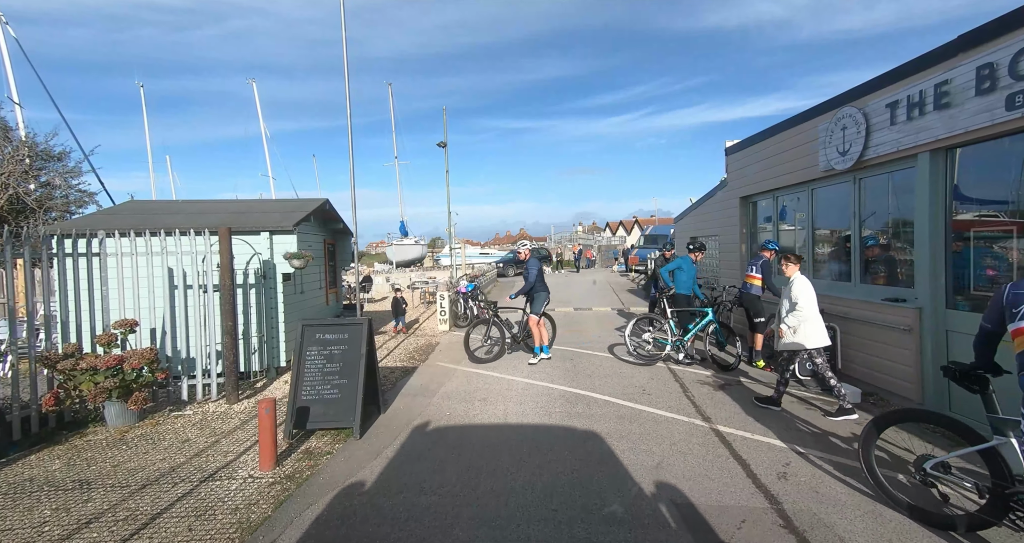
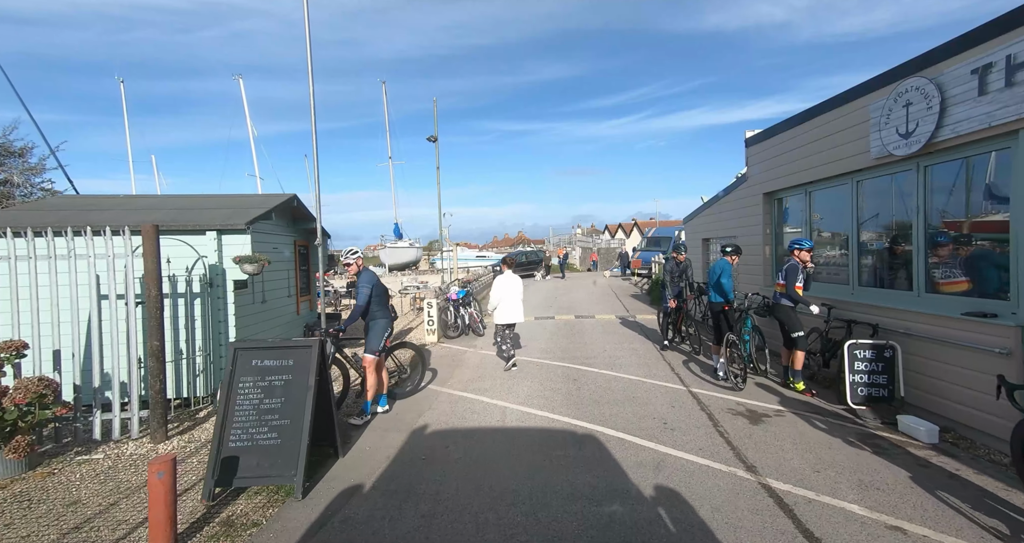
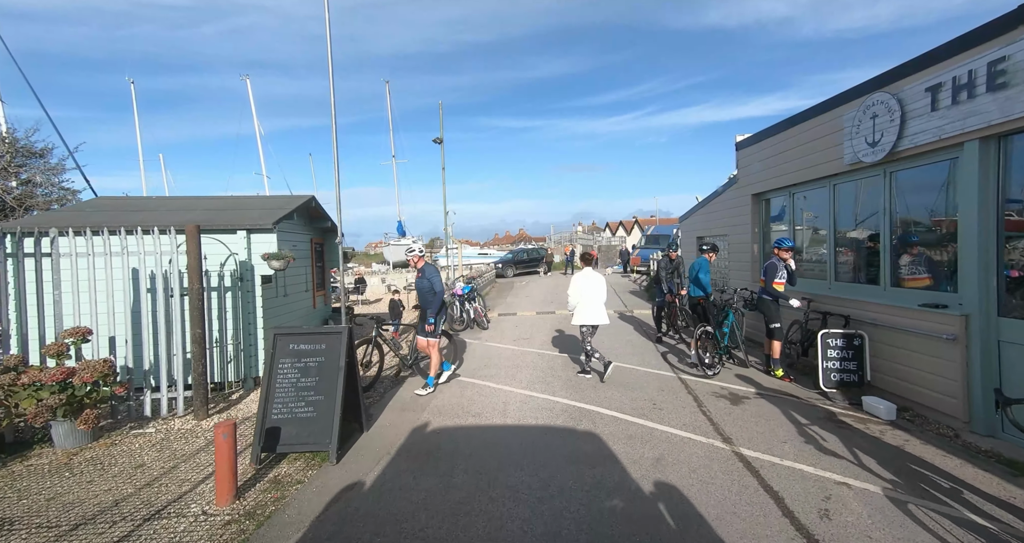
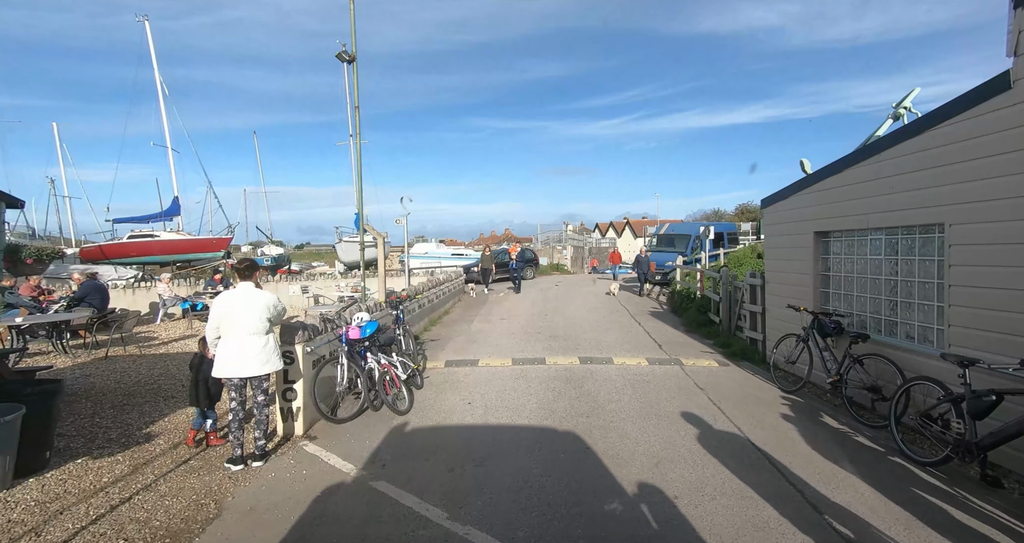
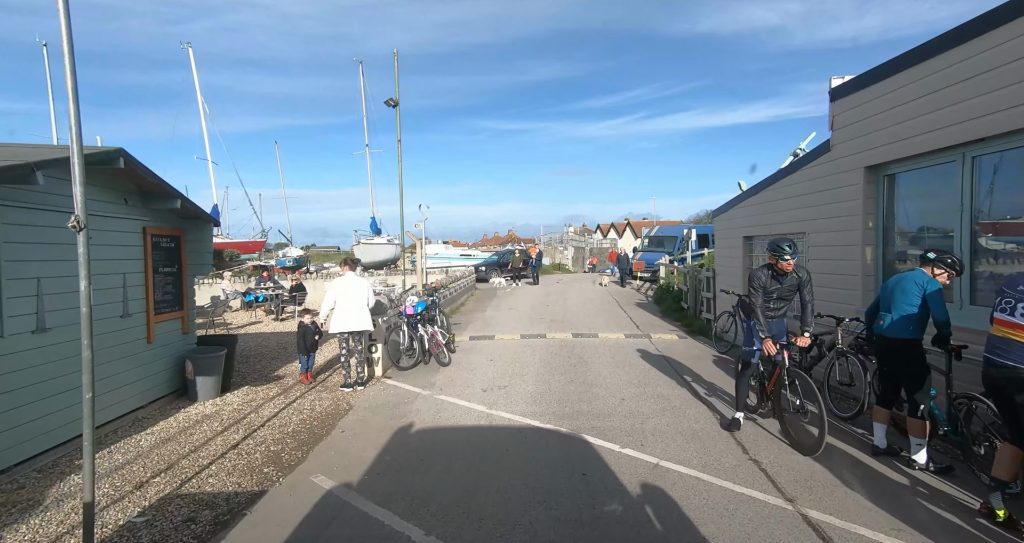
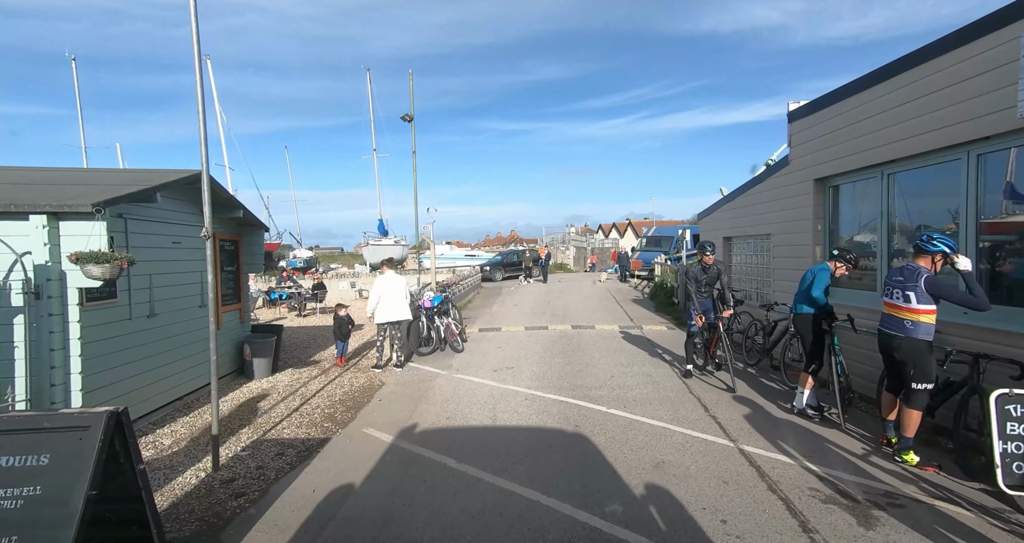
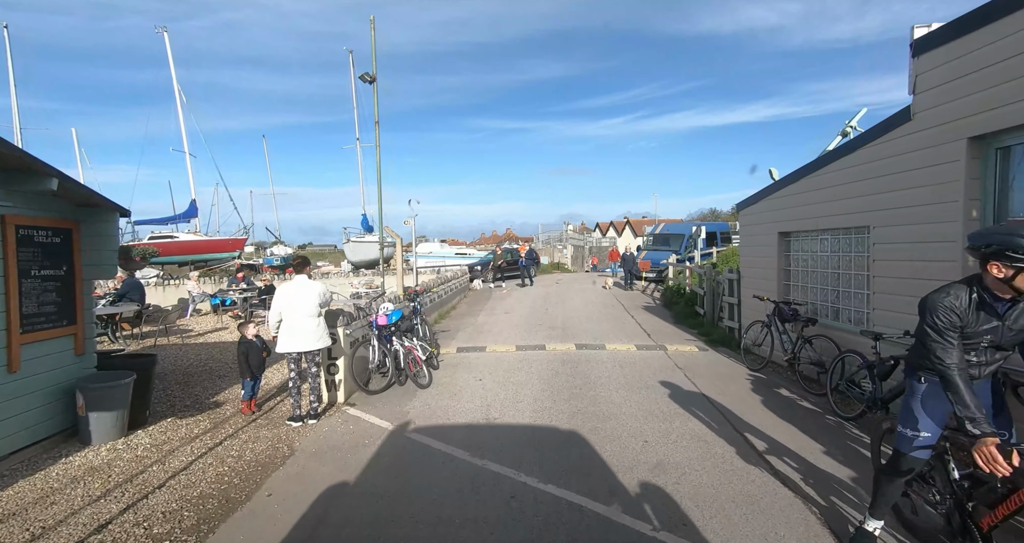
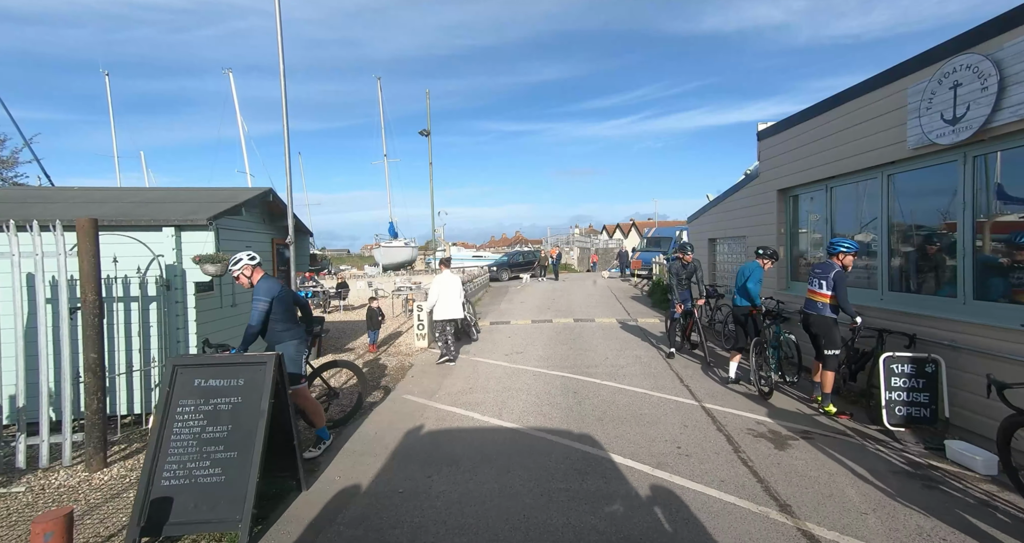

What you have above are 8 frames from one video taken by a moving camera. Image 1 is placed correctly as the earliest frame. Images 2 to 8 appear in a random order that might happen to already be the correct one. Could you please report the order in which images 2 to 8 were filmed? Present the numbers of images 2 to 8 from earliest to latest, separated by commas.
3, 2, 8, 6, 5, 7, 4
